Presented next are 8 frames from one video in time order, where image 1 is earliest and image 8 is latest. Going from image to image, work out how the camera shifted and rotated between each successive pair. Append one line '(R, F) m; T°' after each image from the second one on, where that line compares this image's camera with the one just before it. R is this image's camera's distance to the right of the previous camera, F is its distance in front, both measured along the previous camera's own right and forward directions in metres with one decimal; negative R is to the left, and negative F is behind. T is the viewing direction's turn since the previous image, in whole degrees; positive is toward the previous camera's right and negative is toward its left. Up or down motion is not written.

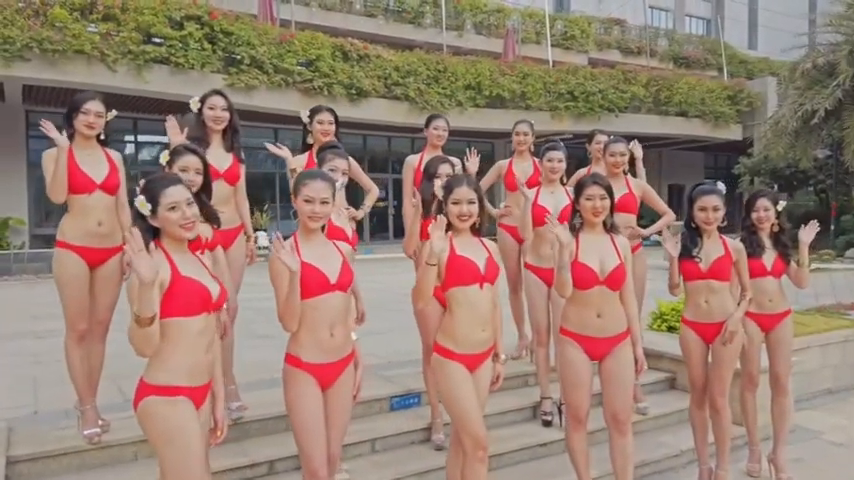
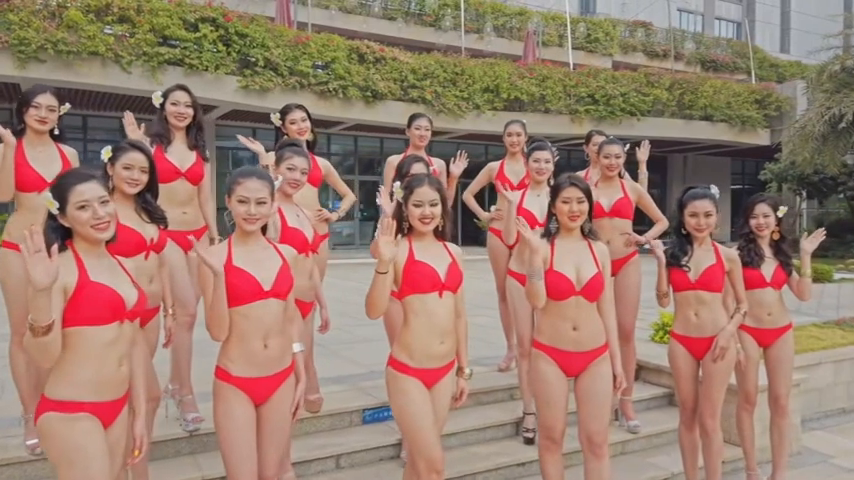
(+0.3, +0.3) m; -2°
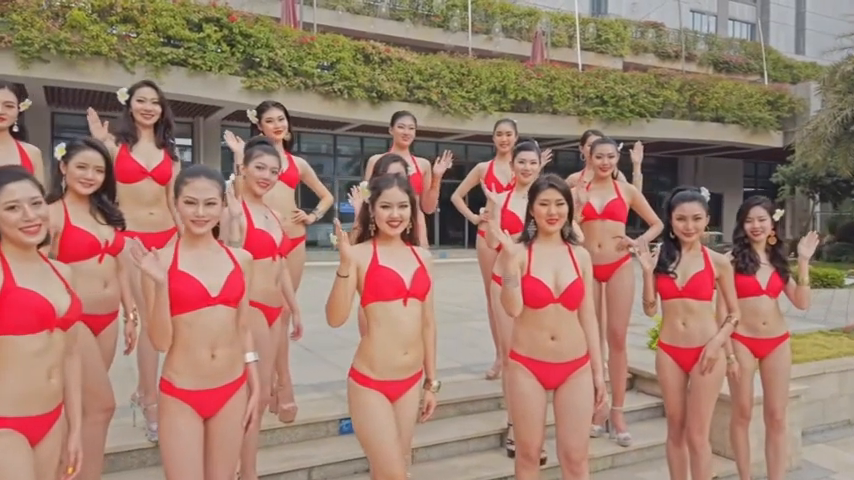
(+0.2, +0.2) m; -1°
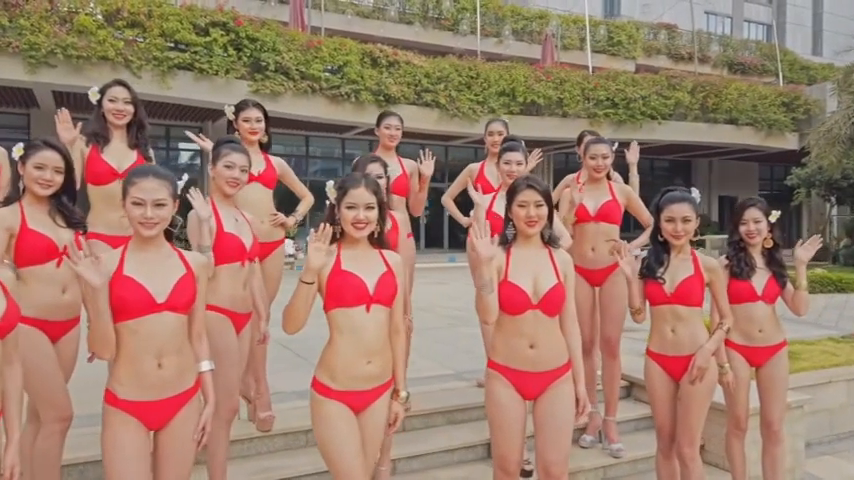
(+0.2, +0.1) m; -1°
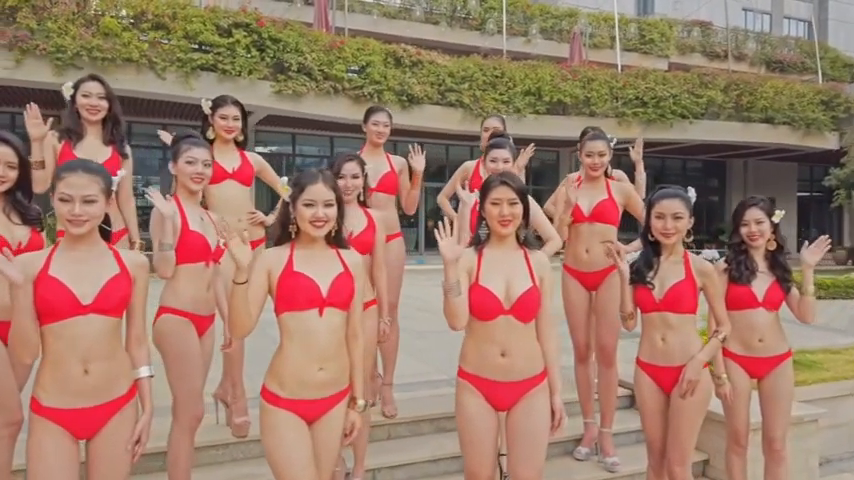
(+0.3, +0.2) m; -3°
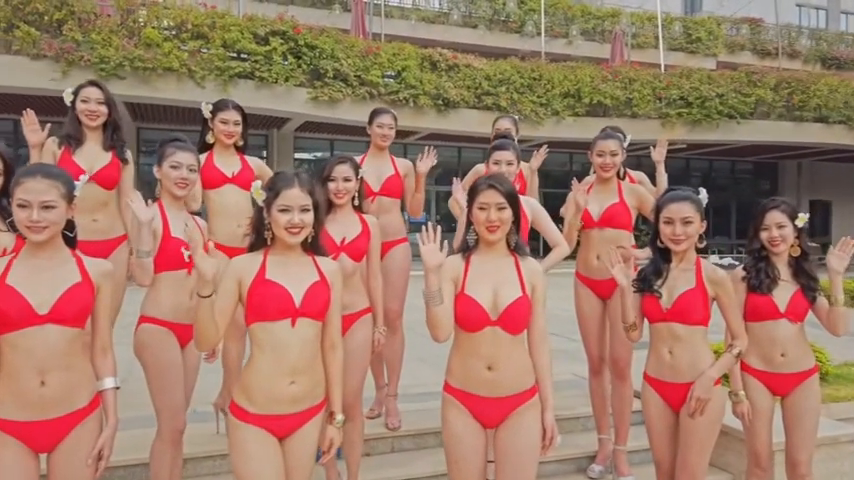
(+0.3, +0.2) m; -4°
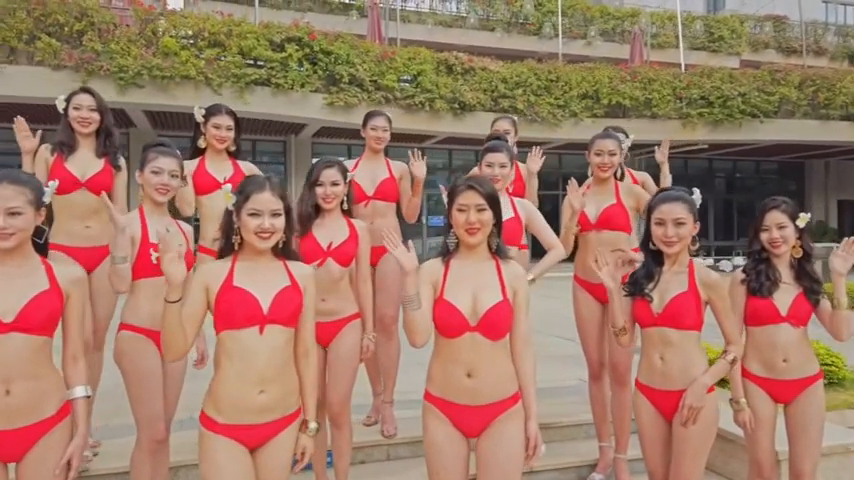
(+0.2, +0.1) m; -2°
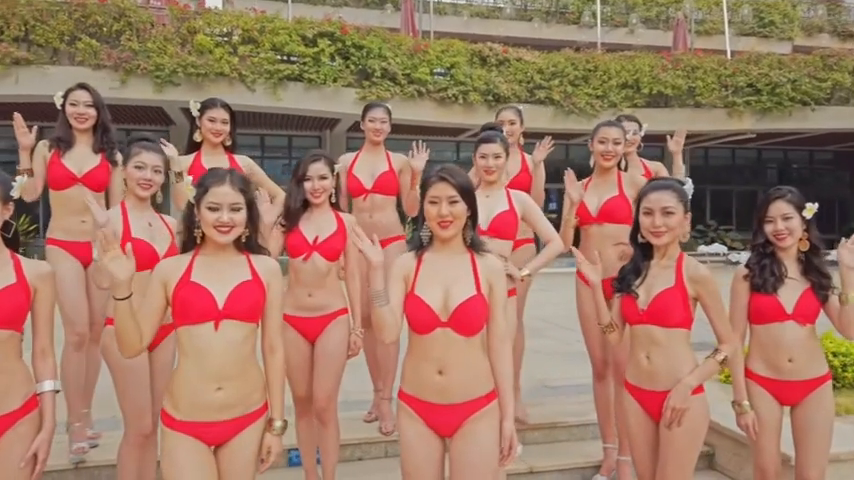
(+0.3, +0.1) m; -4°
